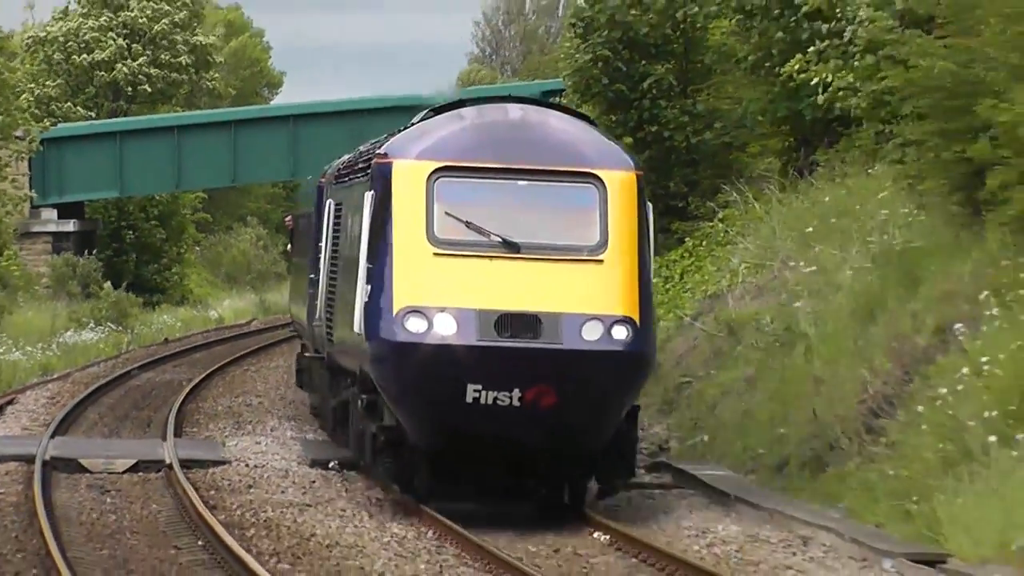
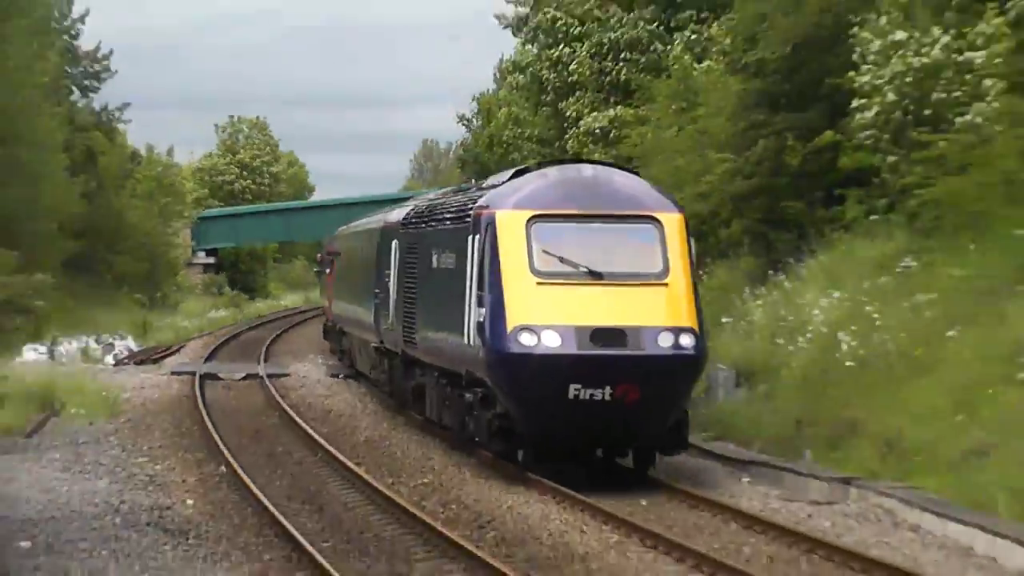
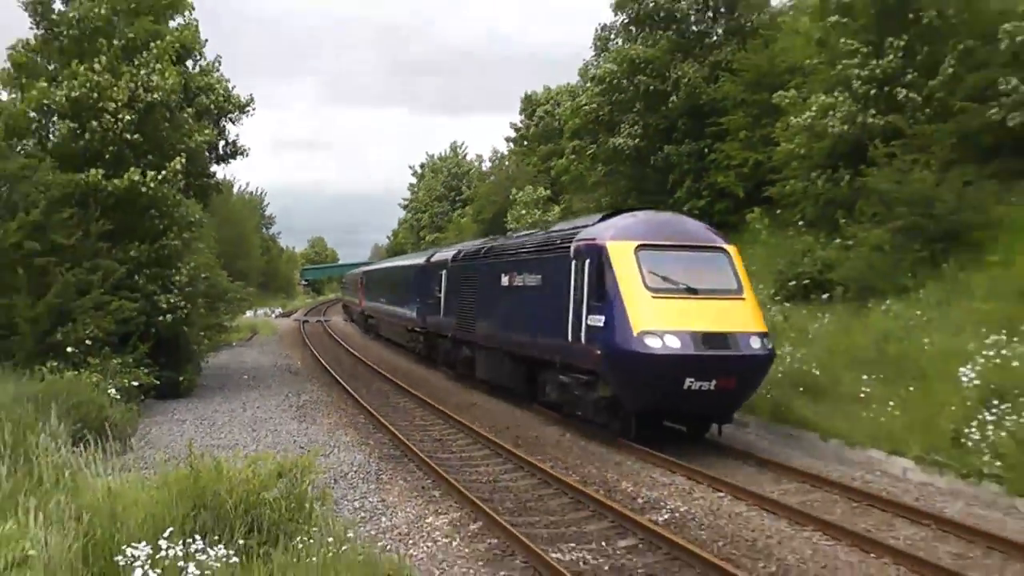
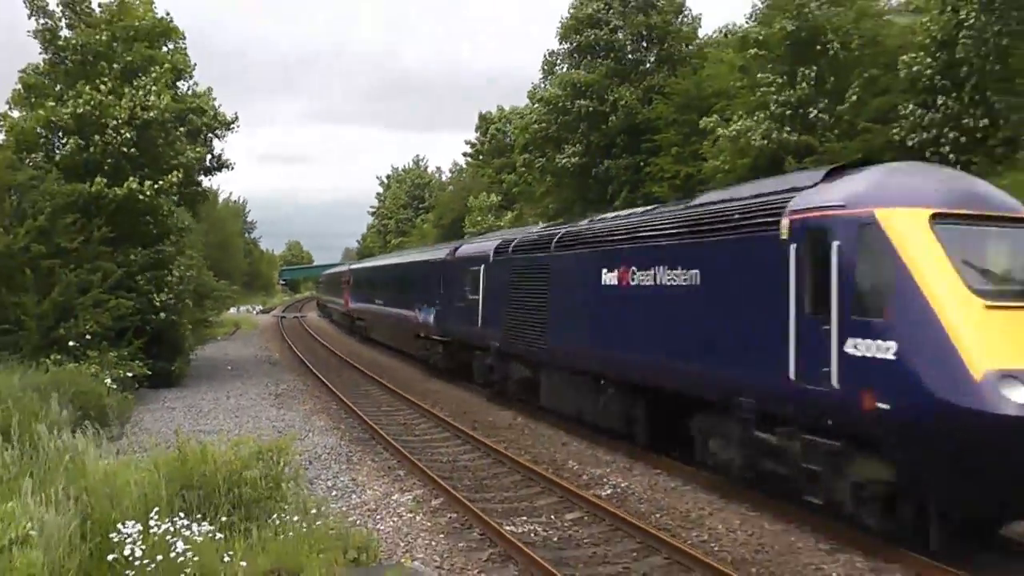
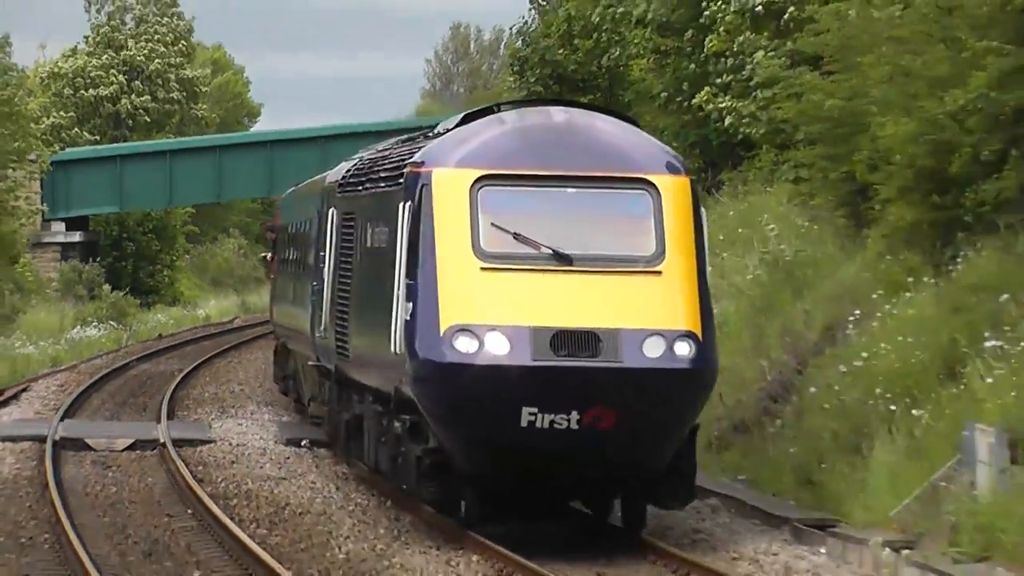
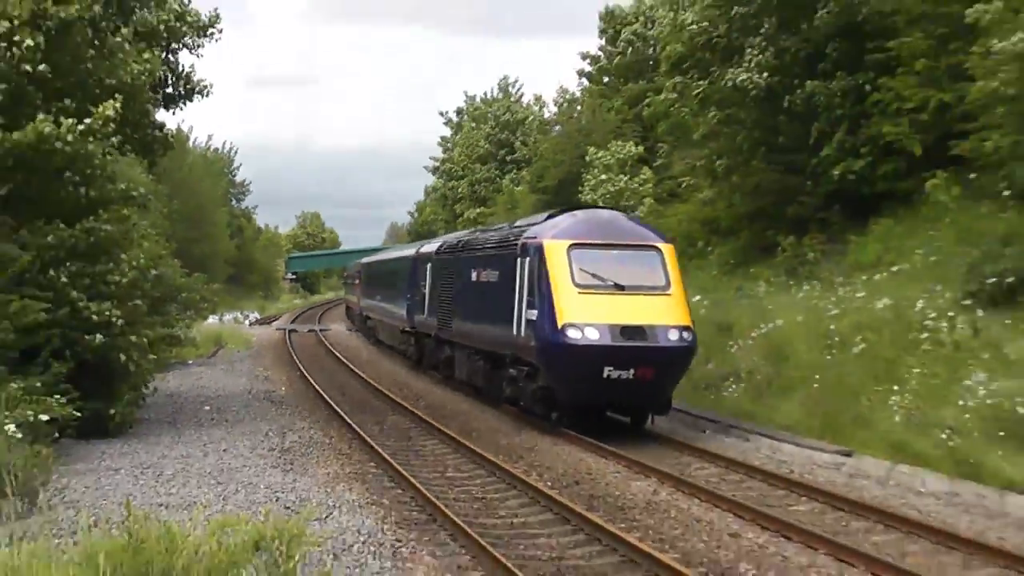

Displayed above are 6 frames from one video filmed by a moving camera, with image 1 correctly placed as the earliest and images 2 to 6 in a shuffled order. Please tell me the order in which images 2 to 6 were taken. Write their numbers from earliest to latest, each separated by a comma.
5, 2, 6, 3, 4
